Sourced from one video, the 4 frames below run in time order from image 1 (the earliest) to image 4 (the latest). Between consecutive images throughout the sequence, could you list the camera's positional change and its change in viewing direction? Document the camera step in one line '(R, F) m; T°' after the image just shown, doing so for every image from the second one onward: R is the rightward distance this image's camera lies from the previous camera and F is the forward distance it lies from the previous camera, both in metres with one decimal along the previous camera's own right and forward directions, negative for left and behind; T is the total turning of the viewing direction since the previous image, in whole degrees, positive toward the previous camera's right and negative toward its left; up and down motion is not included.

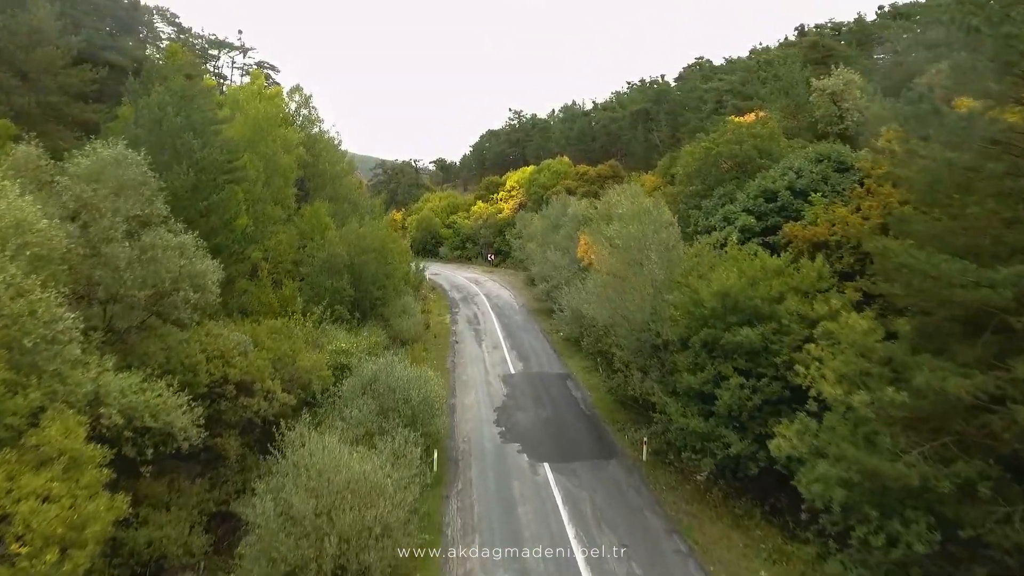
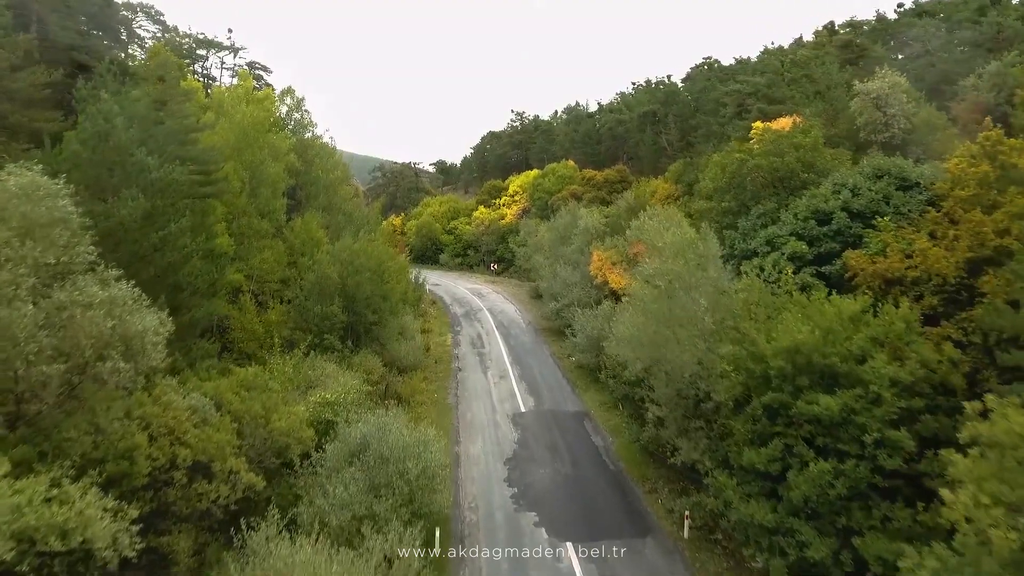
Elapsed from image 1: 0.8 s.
(-0.2, +2.4) m; 0°
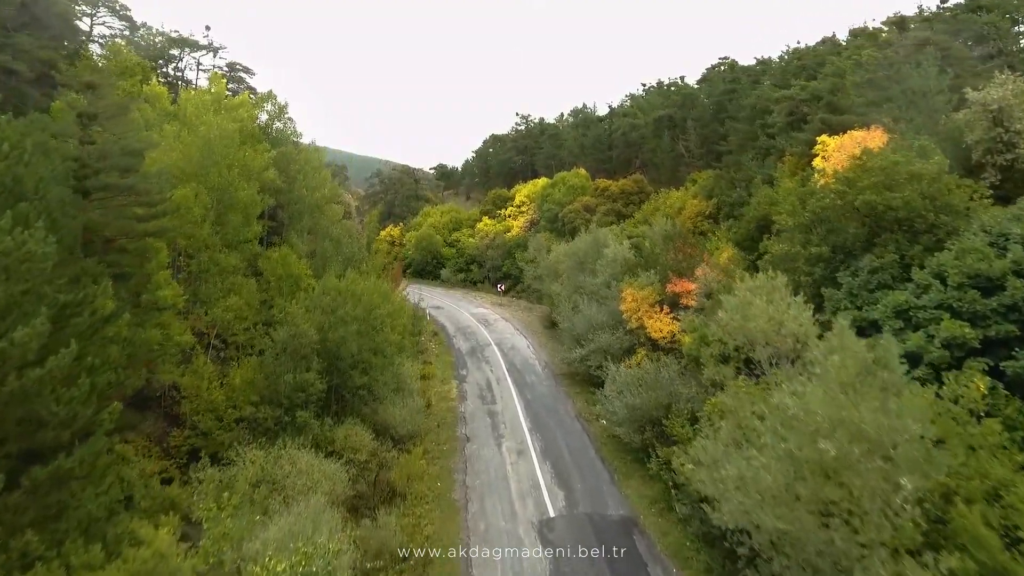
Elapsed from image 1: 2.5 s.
(-0.4, +4.6) m; 0°
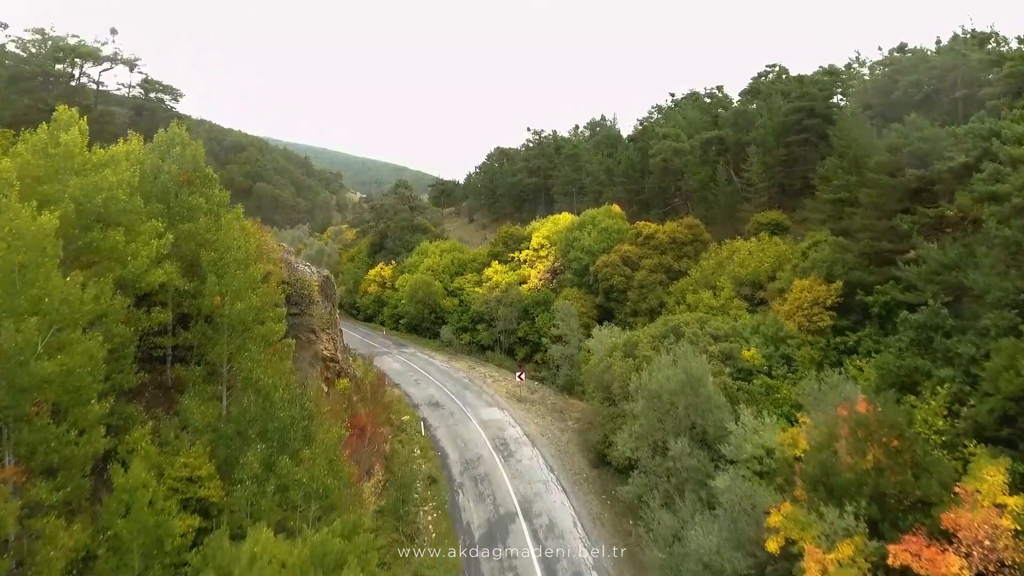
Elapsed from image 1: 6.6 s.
(-0.8, +11.6) m; 0°
